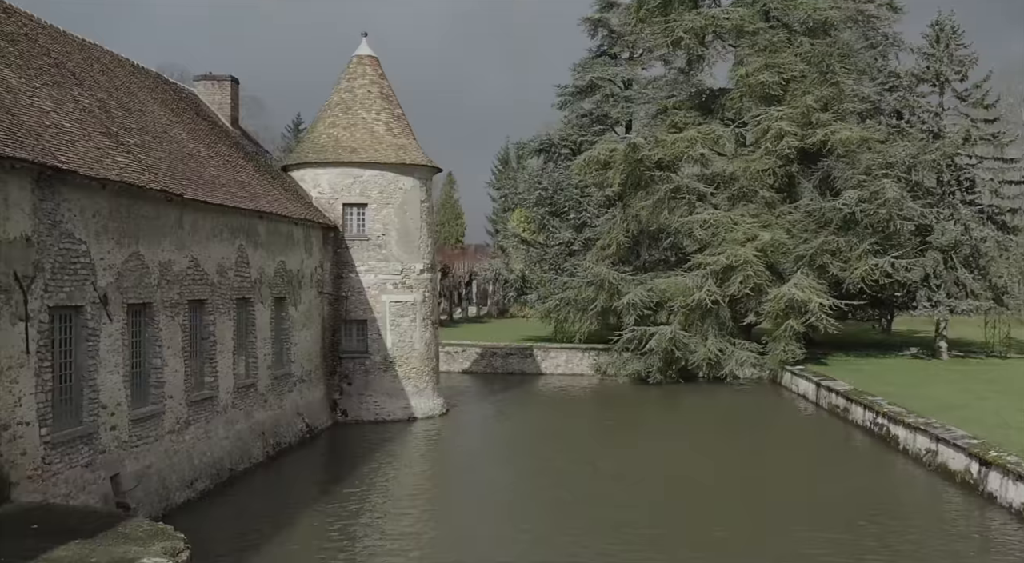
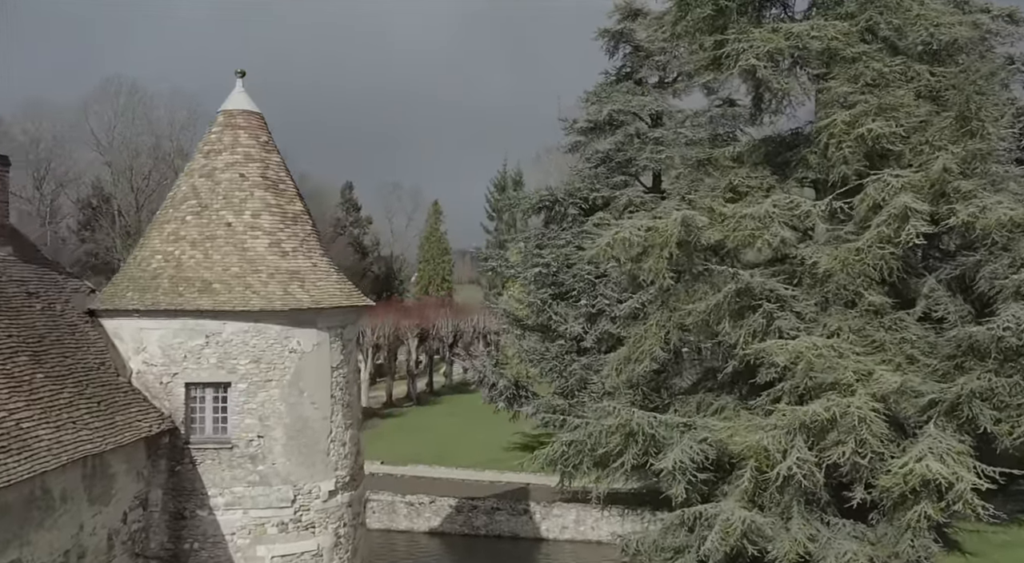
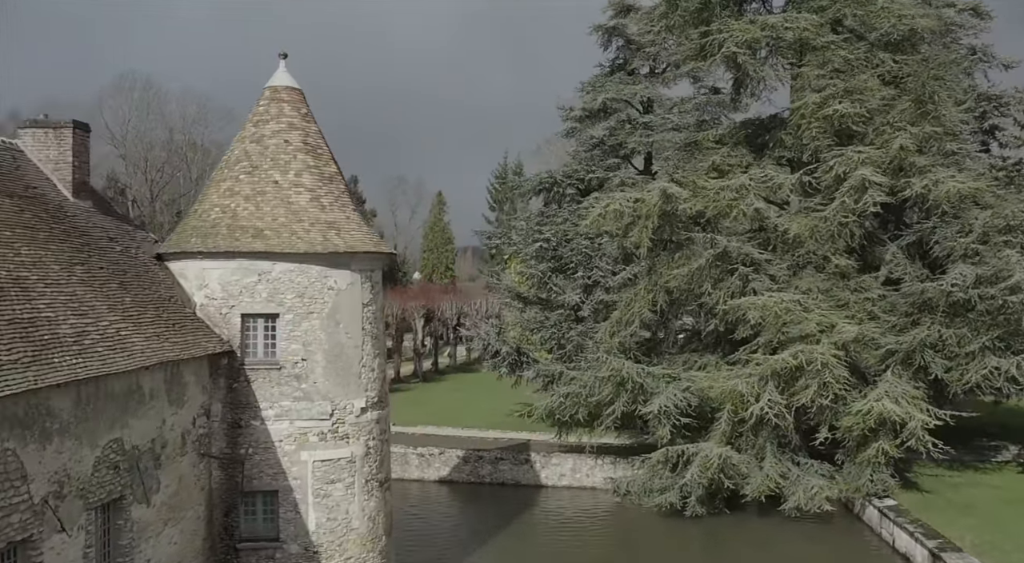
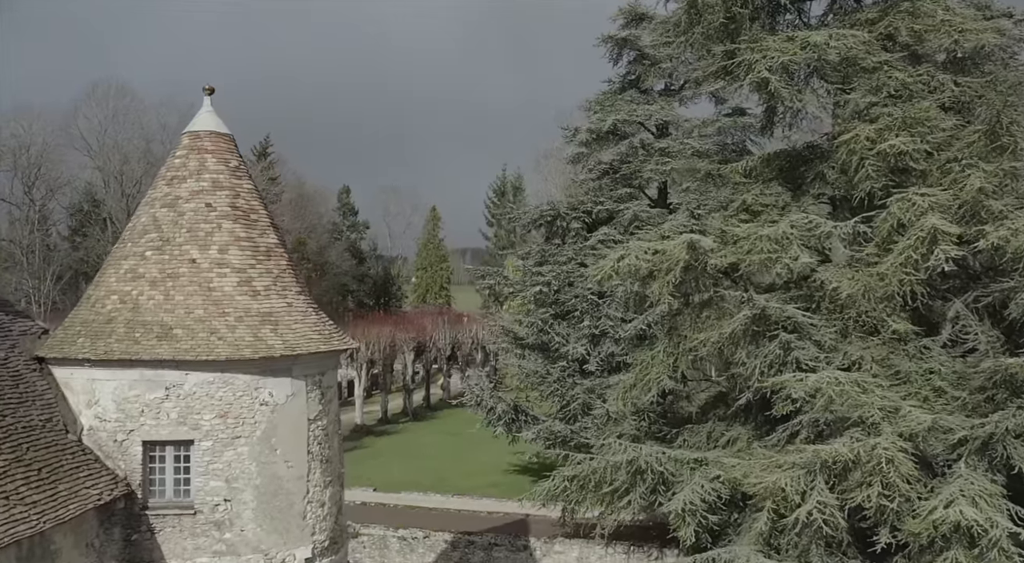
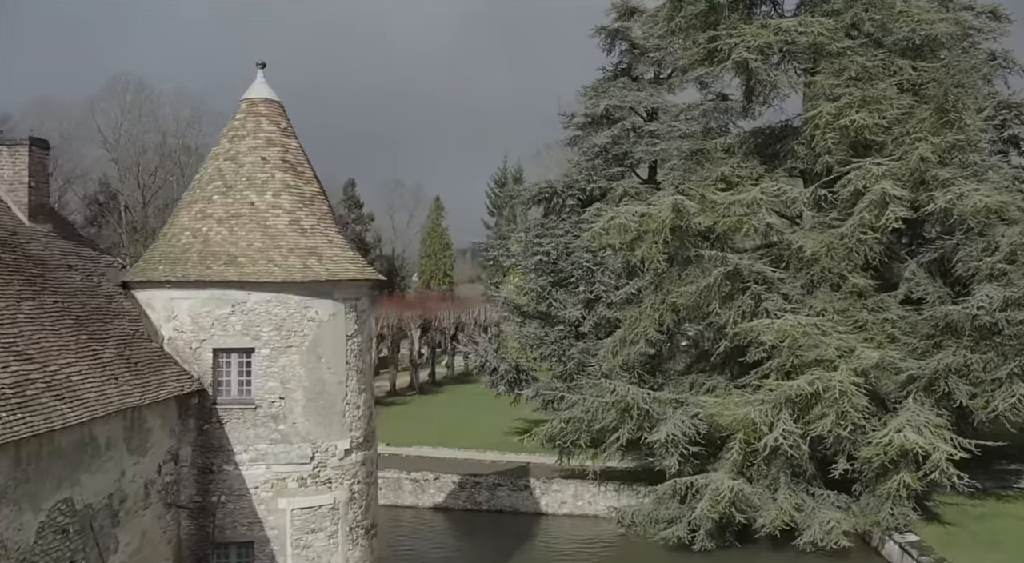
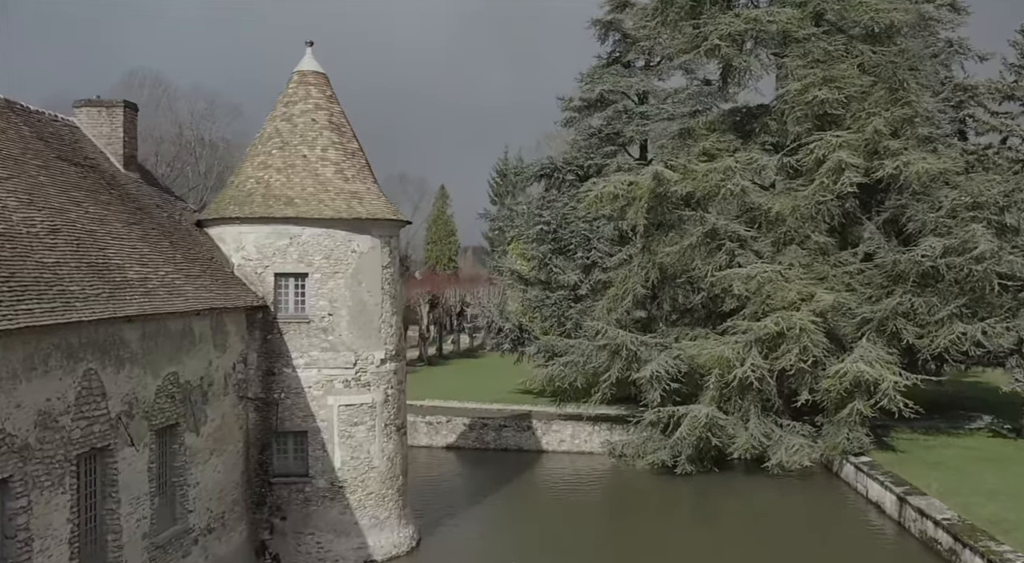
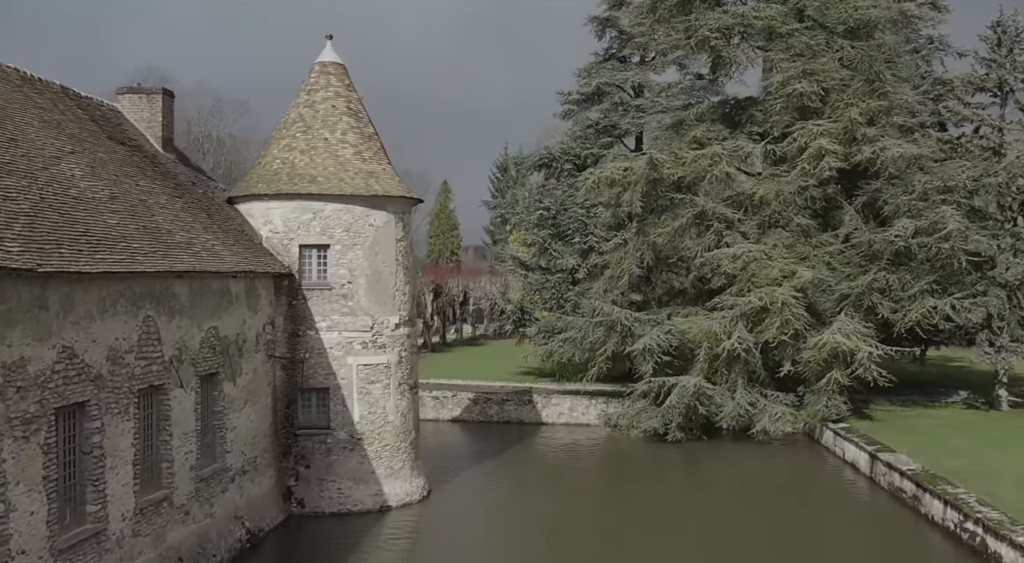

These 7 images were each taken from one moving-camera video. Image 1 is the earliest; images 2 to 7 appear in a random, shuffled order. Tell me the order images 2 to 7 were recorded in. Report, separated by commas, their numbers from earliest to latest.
7, 6, 3, 5, 2, 4
